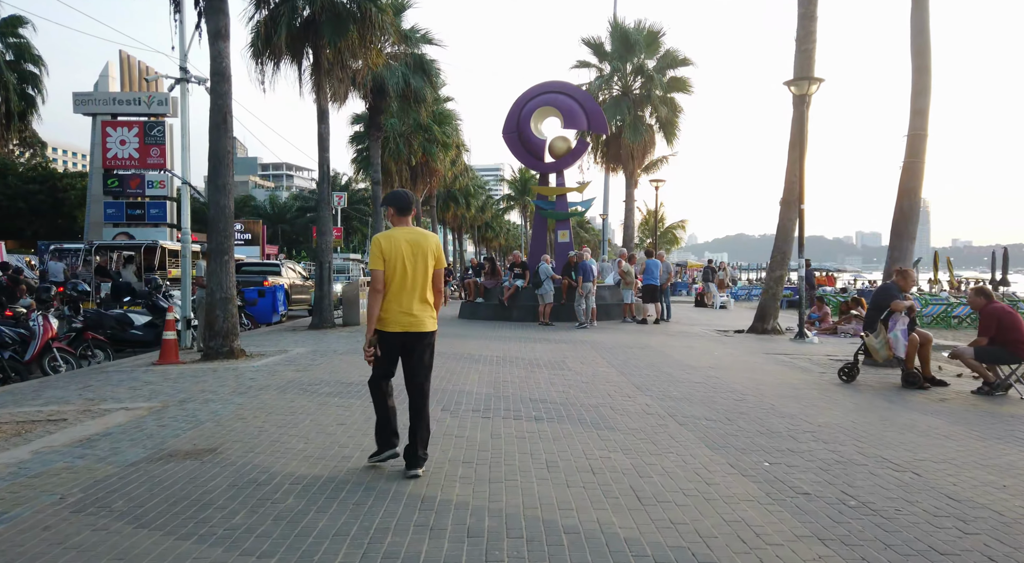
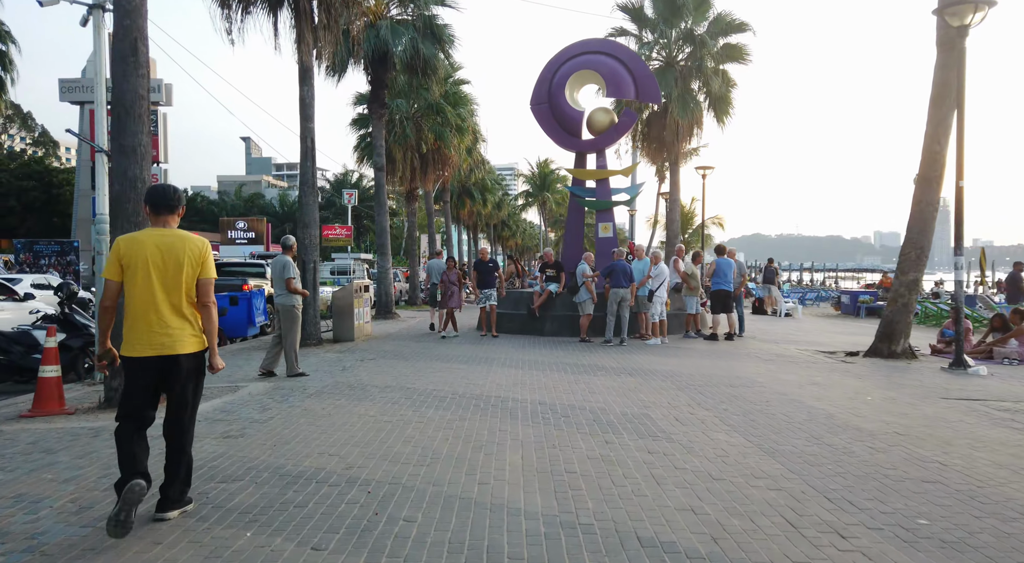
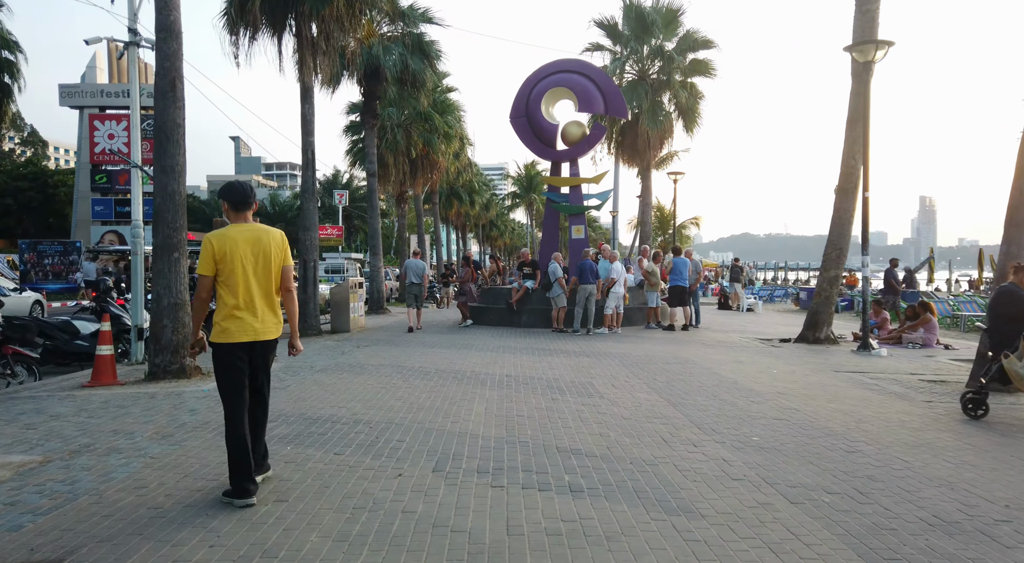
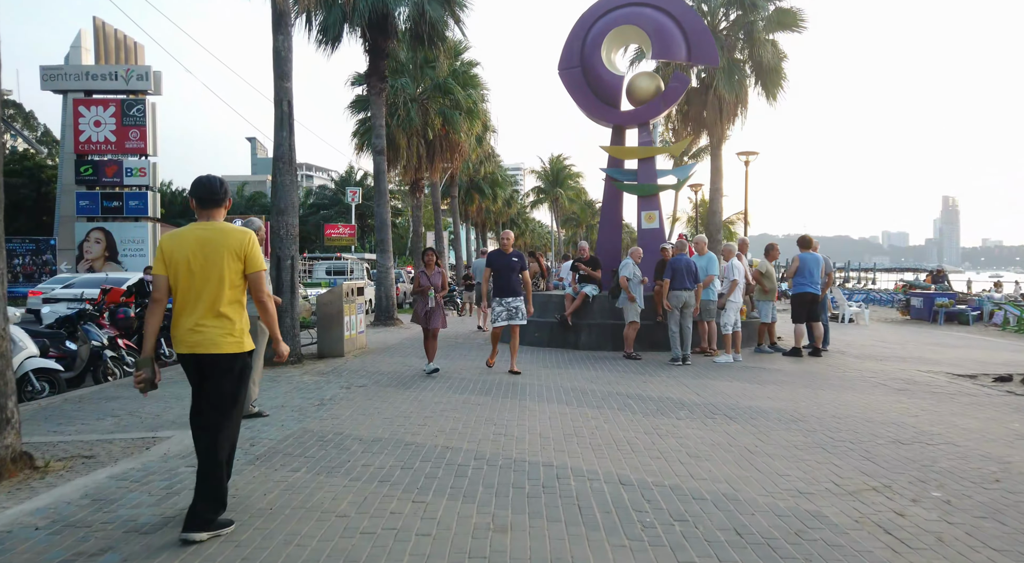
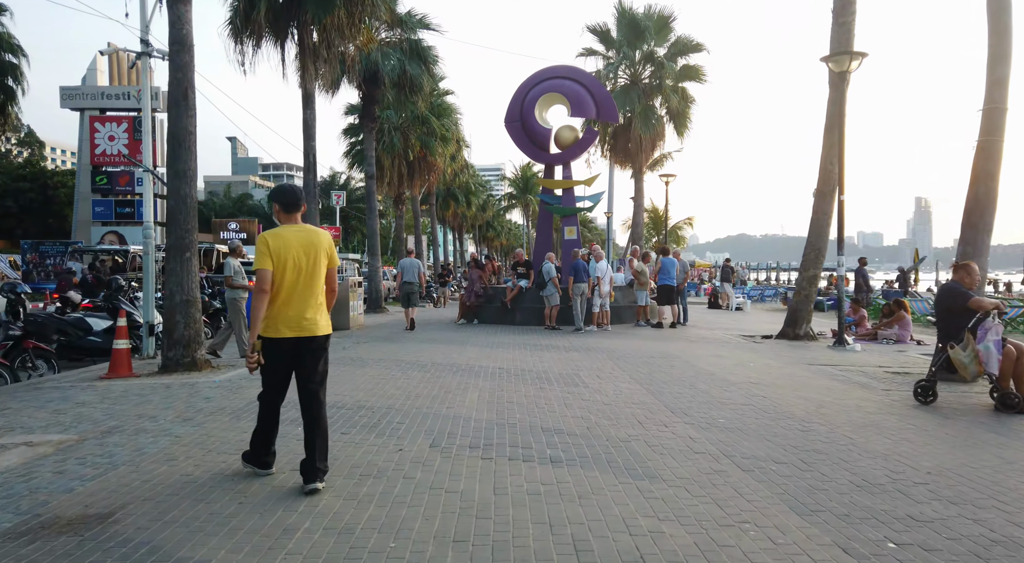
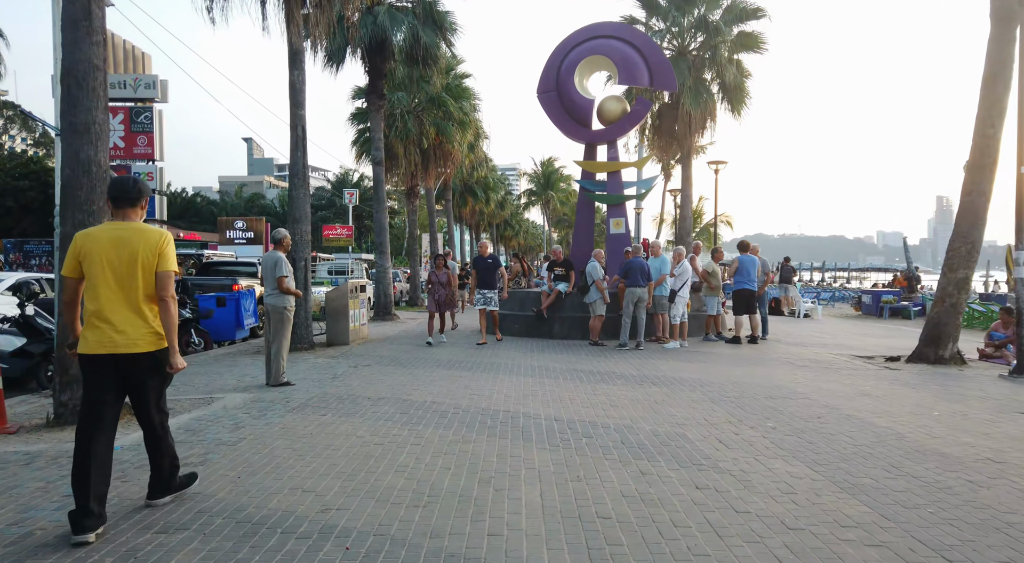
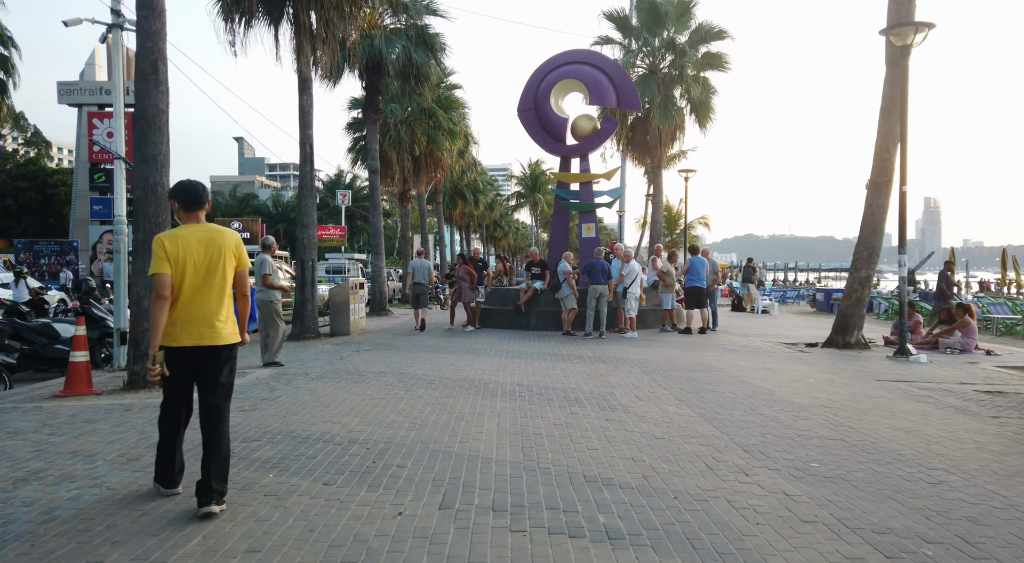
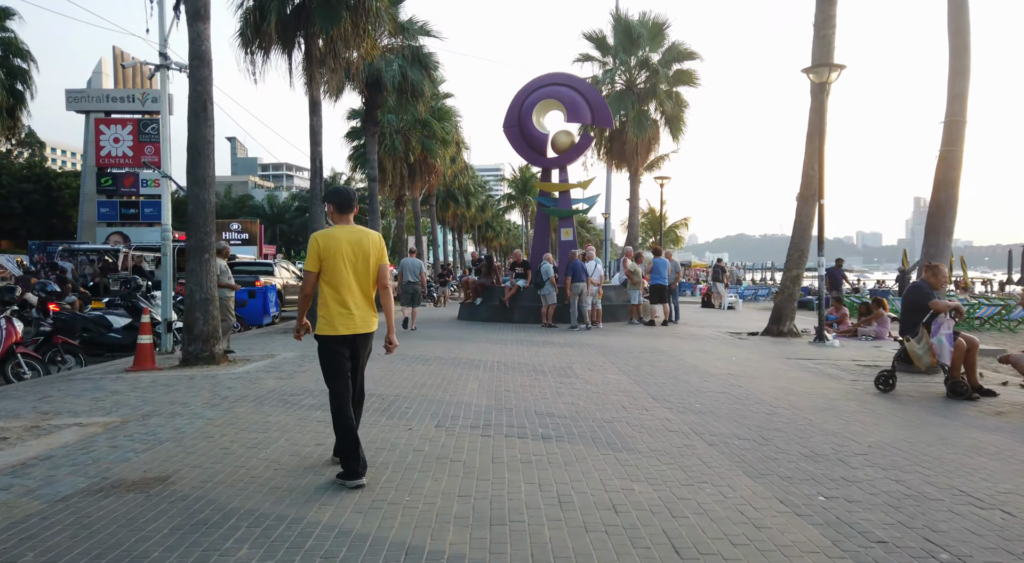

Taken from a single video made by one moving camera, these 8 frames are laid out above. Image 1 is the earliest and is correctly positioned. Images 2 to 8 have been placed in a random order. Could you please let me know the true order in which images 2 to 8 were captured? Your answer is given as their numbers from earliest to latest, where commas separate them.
8, 5, 3, 7, 2, 6, 4
